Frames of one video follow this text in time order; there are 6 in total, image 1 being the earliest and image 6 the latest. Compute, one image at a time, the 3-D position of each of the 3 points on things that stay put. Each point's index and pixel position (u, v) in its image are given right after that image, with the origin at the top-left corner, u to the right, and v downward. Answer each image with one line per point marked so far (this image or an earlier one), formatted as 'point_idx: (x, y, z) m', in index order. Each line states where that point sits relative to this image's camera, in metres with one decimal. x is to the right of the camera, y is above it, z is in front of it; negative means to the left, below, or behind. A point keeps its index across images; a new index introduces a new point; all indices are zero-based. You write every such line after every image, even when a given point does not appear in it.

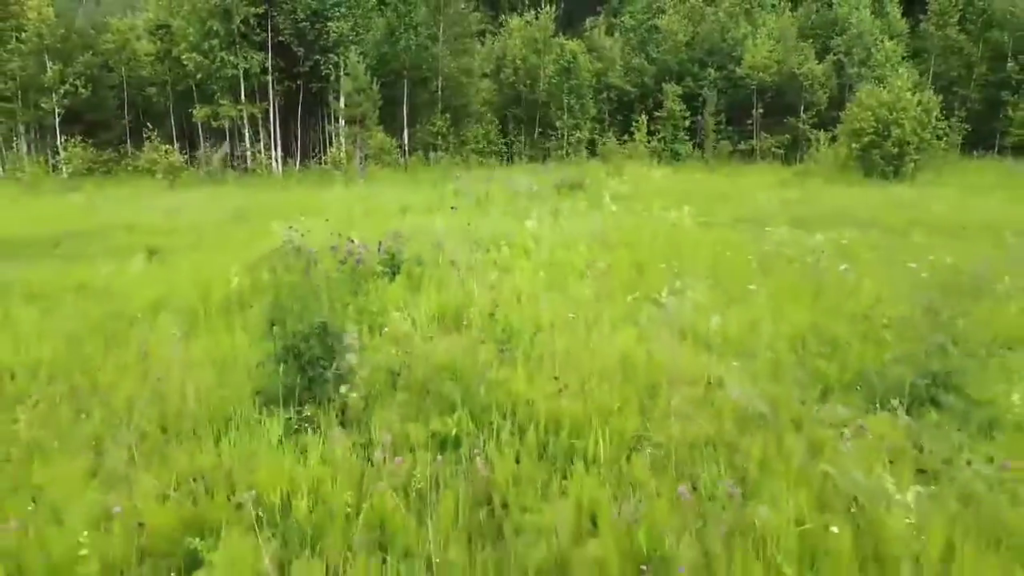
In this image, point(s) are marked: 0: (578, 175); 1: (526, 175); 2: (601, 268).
0: (+0.3, +0.5, +6.4) m
1: (+0.1, +0.5, +6.3) m
2: (+0.2, 0.0, +3.7) m
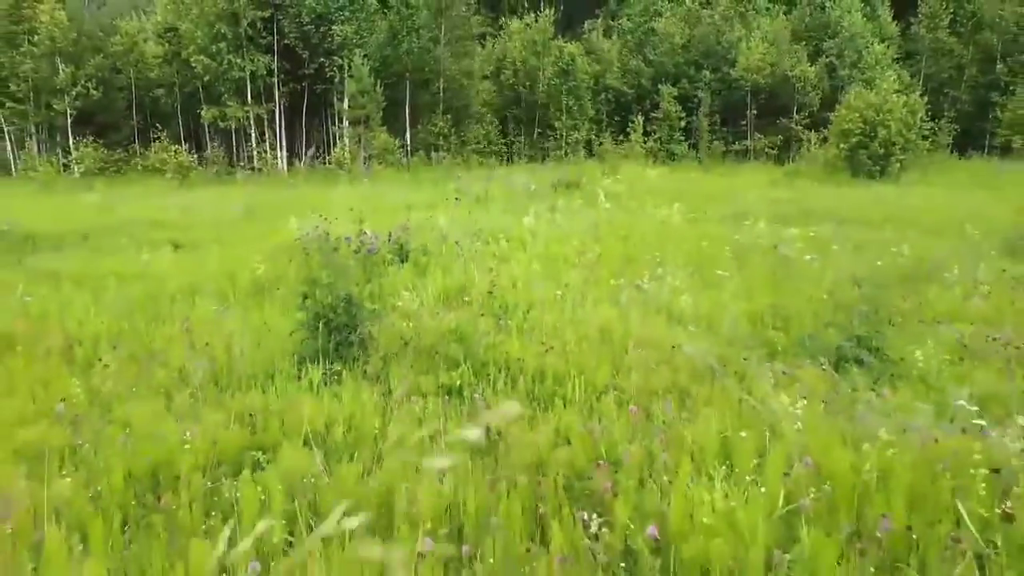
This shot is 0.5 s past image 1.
0: (+0.3, +0.5, +6.8) m
1: (+0.1, +0.5, +6.7) m
2: (+0.2, +0.1, +4.0) m
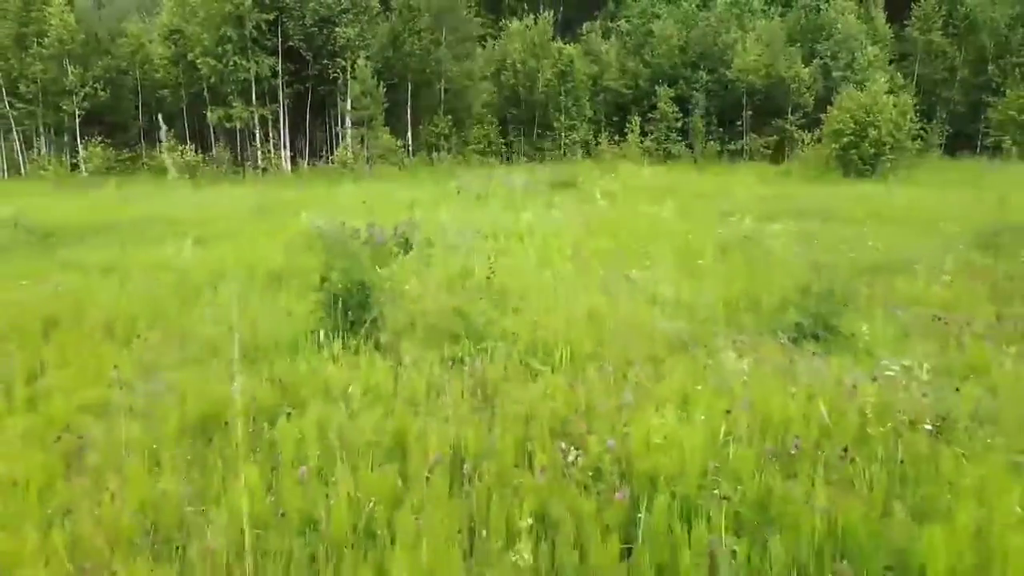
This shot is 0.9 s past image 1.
0: (+0.3, +0.6, +7.1) m
1: (+0.1, +0.5, +7.0) m
2: (+0.2, +0.1, +4.3) m
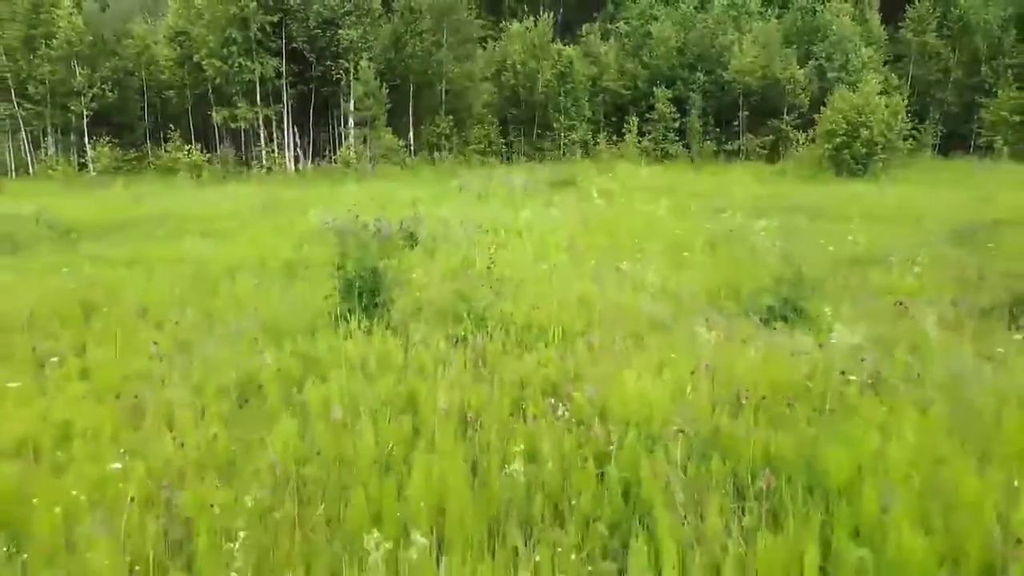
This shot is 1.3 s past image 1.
0: (+0.3, +0.6, +7.3) m
1: (+0.1, +0.6, +7.3) m
2: (+0.2, +0.1, +4.6) m
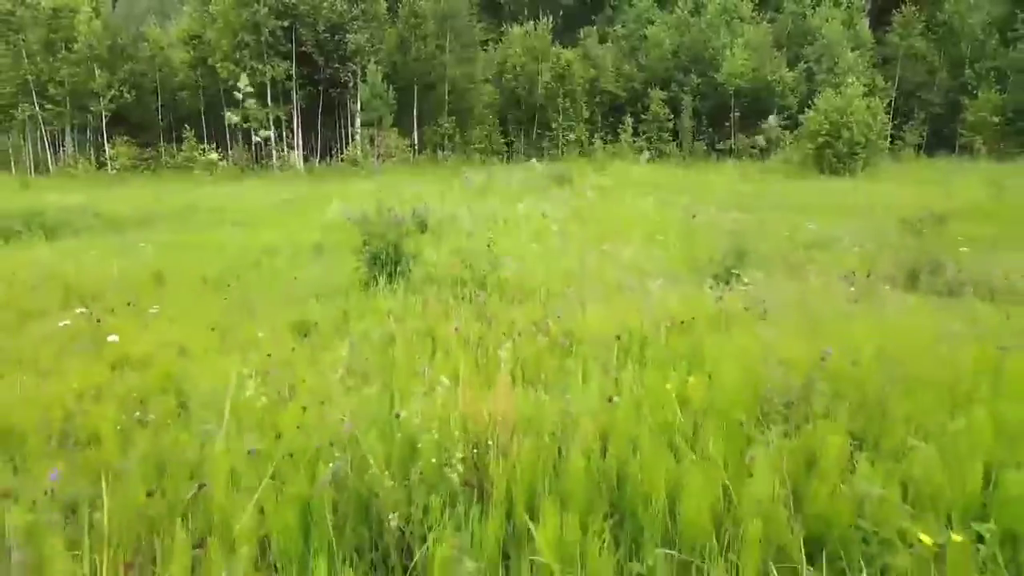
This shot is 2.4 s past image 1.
0: (+0.3, +0.6, +8.0) m
1: (0.0, +0.6, +7.9) m
2: (+0.2, +0.2, +5.2) m
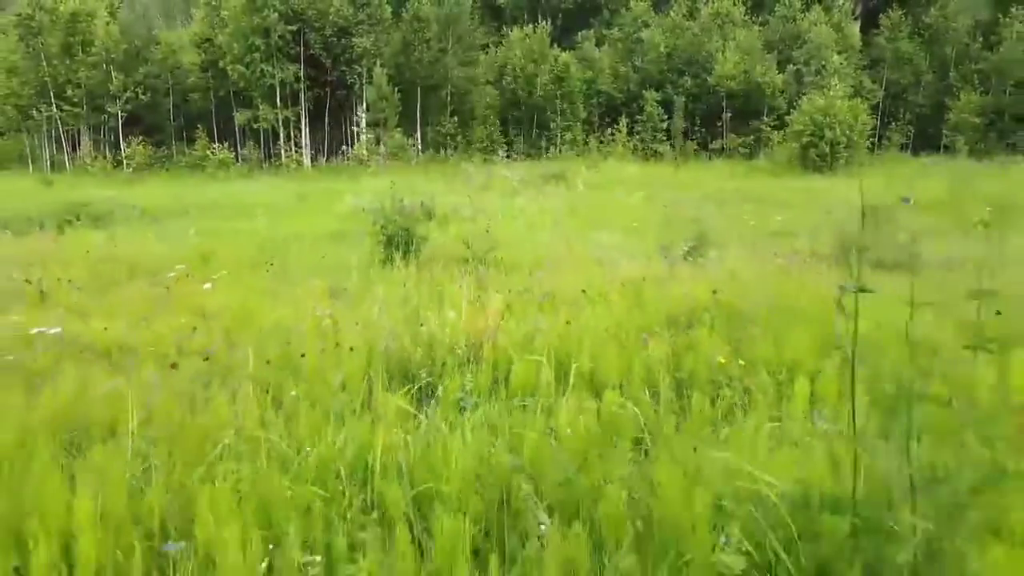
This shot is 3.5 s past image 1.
0: (+0.3, +0.7, +8.6) m
1: (0.0, +0.7, +8.5) m
2: (+0.2, +0.3, +5.9) m
